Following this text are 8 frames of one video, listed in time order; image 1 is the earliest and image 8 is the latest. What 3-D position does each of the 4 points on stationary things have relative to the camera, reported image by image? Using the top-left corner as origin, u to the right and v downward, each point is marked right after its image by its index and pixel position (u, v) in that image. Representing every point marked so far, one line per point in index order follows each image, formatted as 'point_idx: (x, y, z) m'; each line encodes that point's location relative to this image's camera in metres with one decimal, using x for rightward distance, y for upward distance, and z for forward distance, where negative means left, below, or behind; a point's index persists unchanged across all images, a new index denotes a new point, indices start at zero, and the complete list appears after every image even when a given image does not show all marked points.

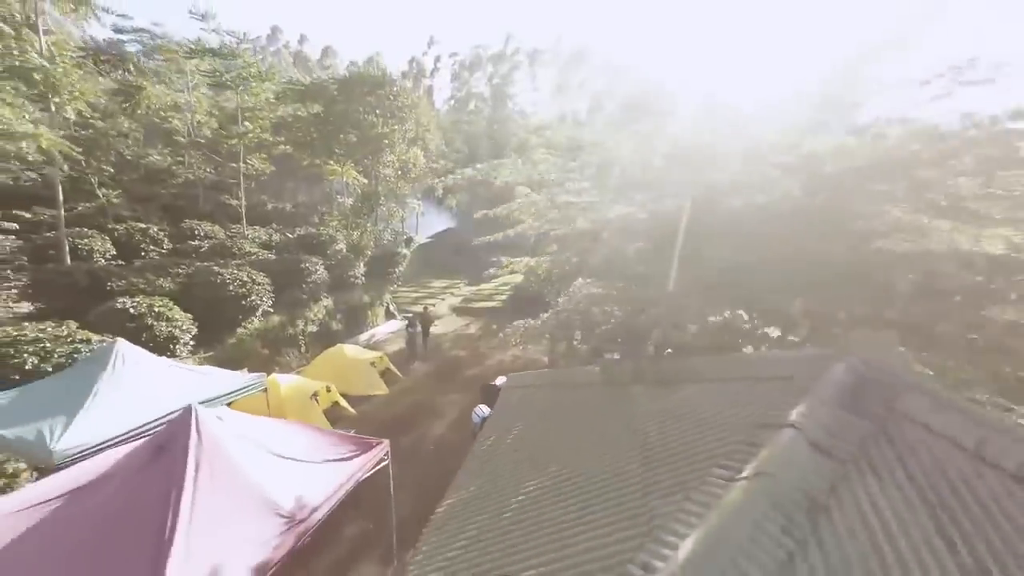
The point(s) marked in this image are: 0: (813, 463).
0: (+1.2, -0.7, +1.5) m
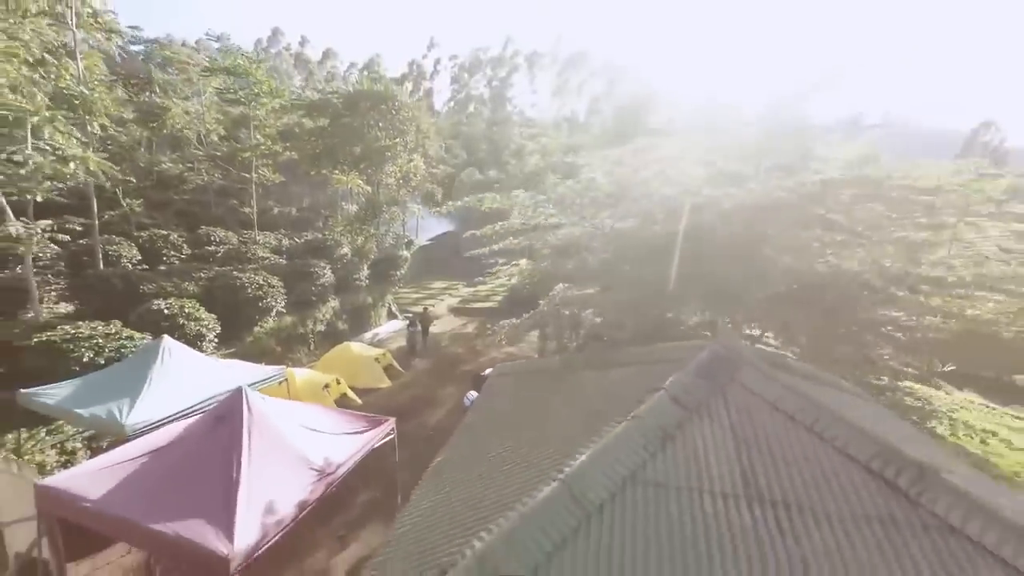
0: (+1.0, -0.8, +2.5) m
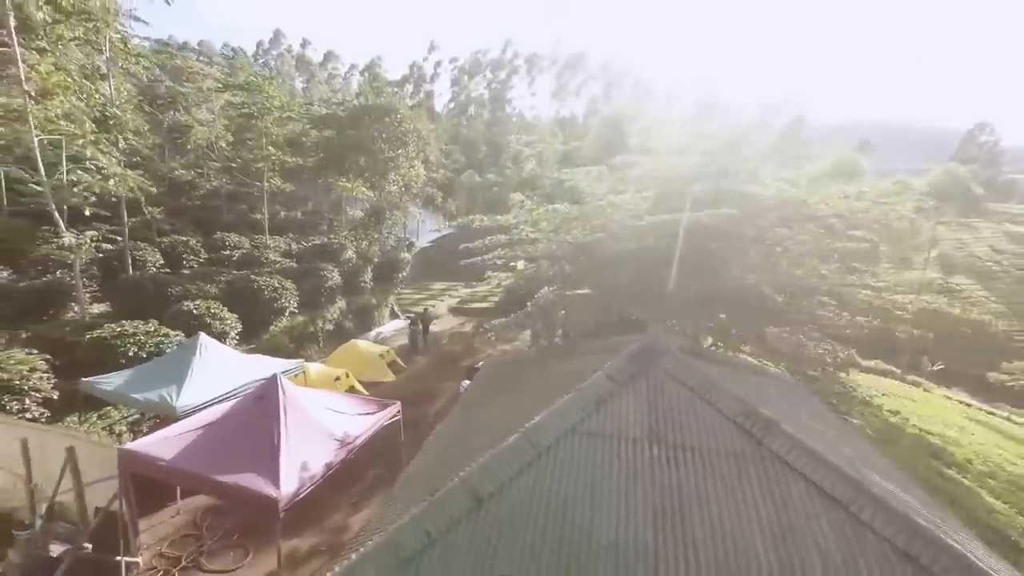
0: (+0.8, -0.9, +3.4) m
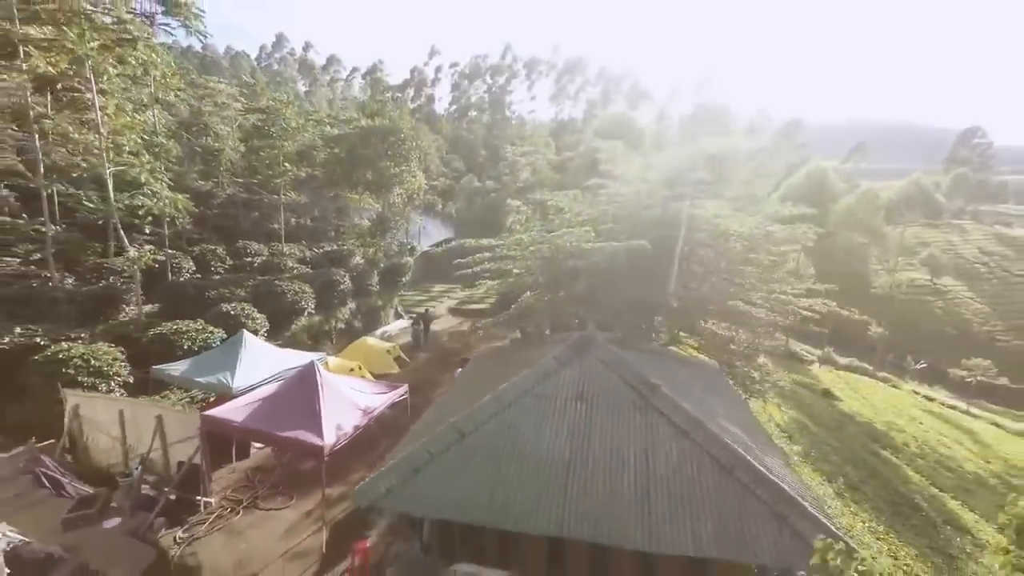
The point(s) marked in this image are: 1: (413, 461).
0: (+0.5, -1.0, +5.0) m
1: (-1.0, -1.8, +4.3) m
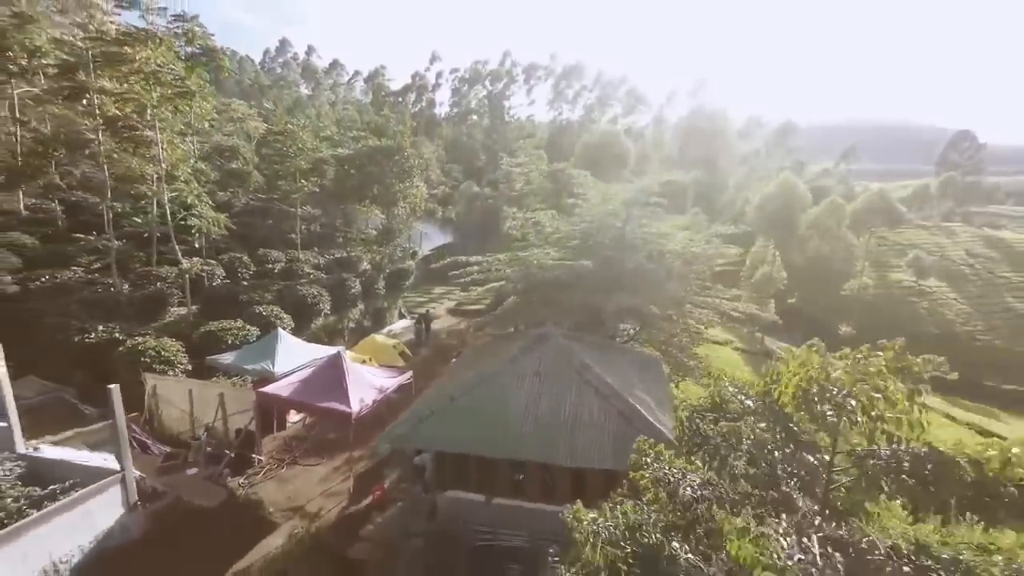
0: (+0.1, -1.1, +7.0) m
1: (-1.4, -1.9, +6.2) m
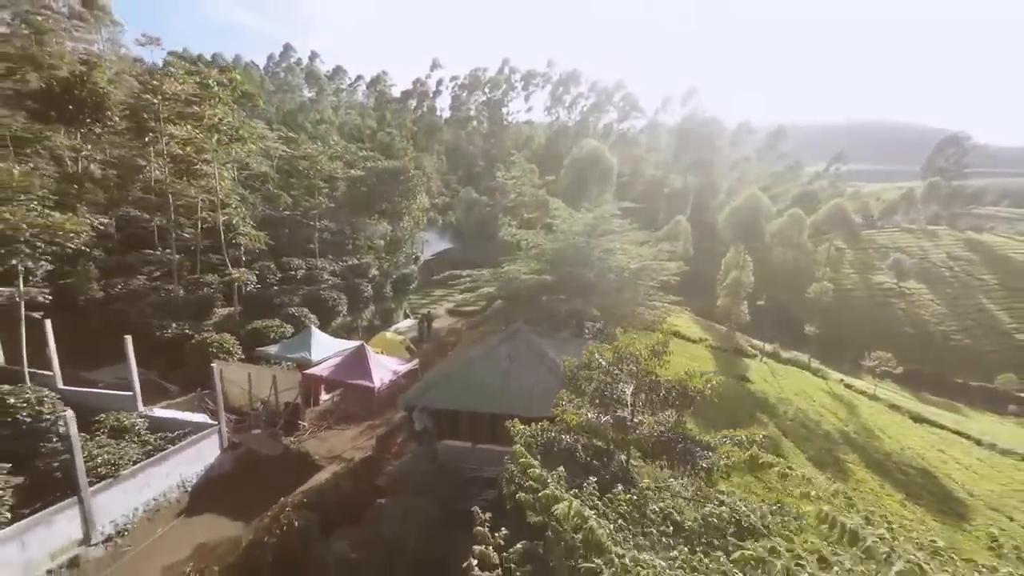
0: (-0.4, -1.3, +9.7) m
1: (-1.9, -2.1, +9.0) m
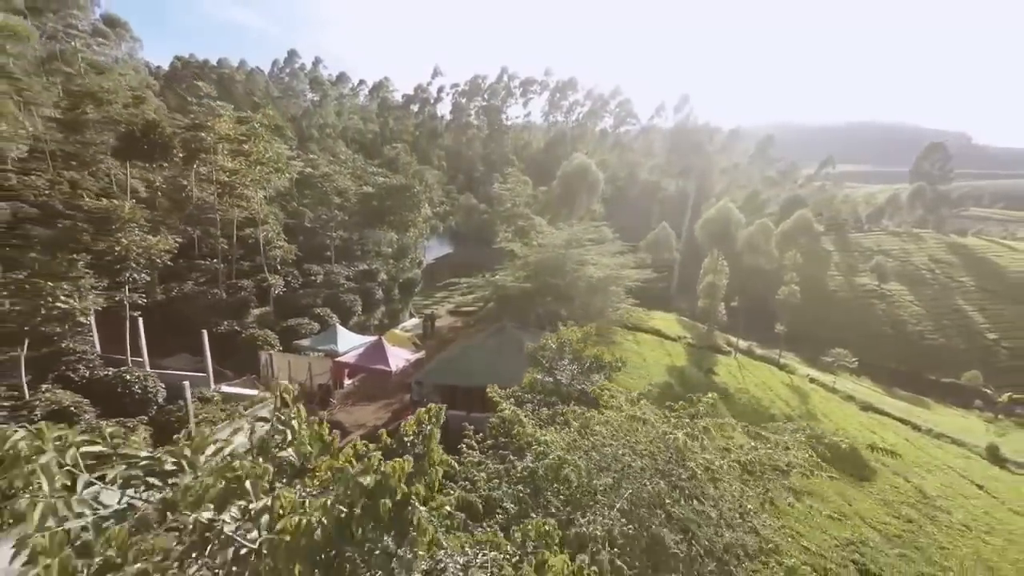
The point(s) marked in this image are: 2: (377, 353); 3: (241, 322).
0: (-0.8, -1.5, +12.5) m
1: (-2.3, -2.3, +11.8) m
2: (-4.5, -2.1, +14.1) m
3: (-11.0, -1.4, +16.8) m
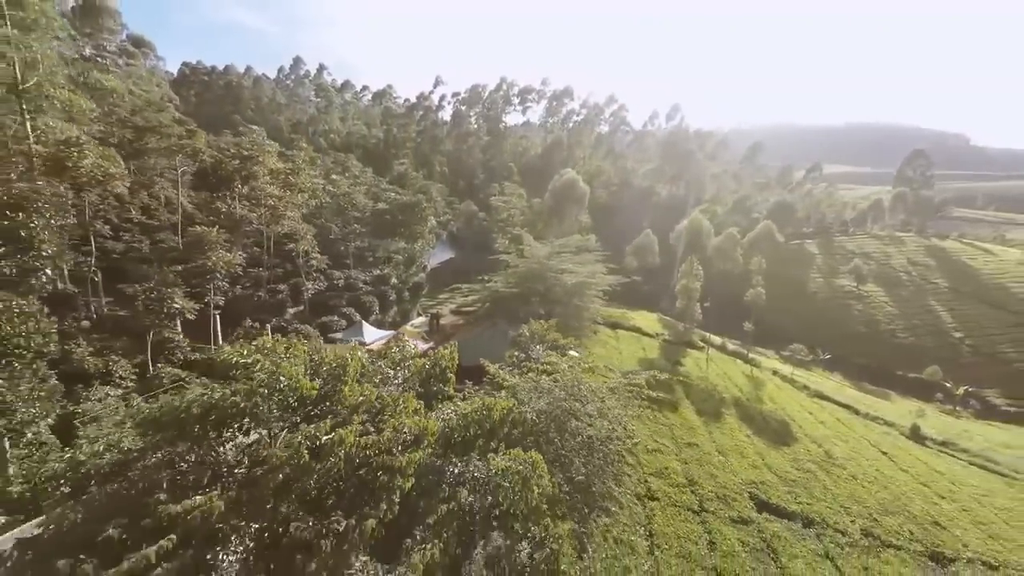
0: (-1.2, -1.7, +16.3) m
1: (-2.7, -2.5, +15.6) m
2: (-4.9, -2.3, +17.9) m
3: (-11.4, -1.6, +20.6) m
